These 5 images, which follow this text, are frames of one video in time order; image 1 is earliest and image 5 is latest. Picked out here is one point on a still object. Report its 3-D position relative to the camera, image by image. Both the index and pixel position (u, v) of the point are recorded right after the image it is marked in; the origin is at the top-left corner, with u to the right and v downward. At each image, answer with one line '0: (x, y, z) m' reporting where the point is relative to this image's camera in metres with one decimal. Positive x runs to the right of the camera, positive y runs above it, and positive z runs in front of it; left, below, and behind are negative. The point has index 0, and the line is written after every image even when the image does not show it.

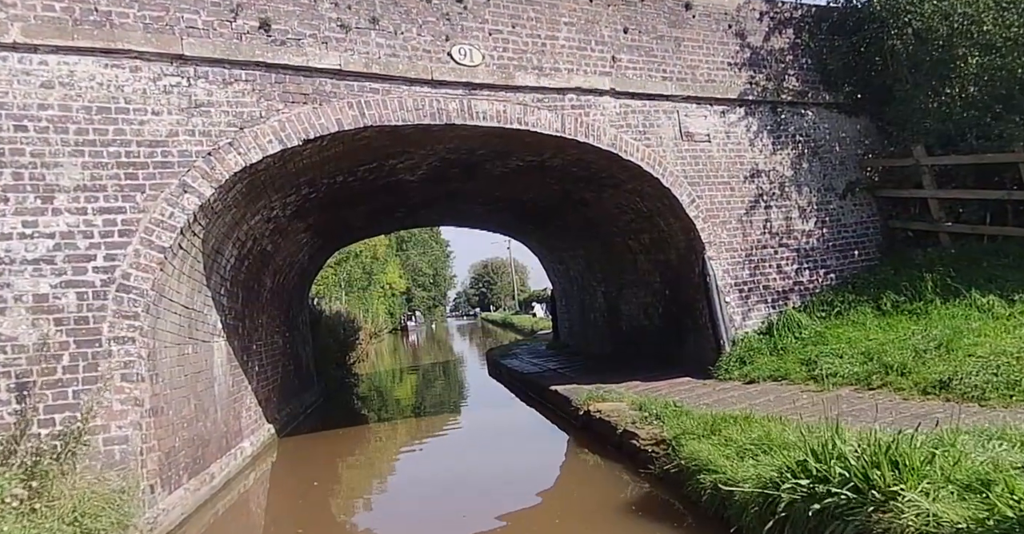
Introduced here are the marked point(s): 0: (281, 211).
0: (-2.8, +0.6, +7.7) m
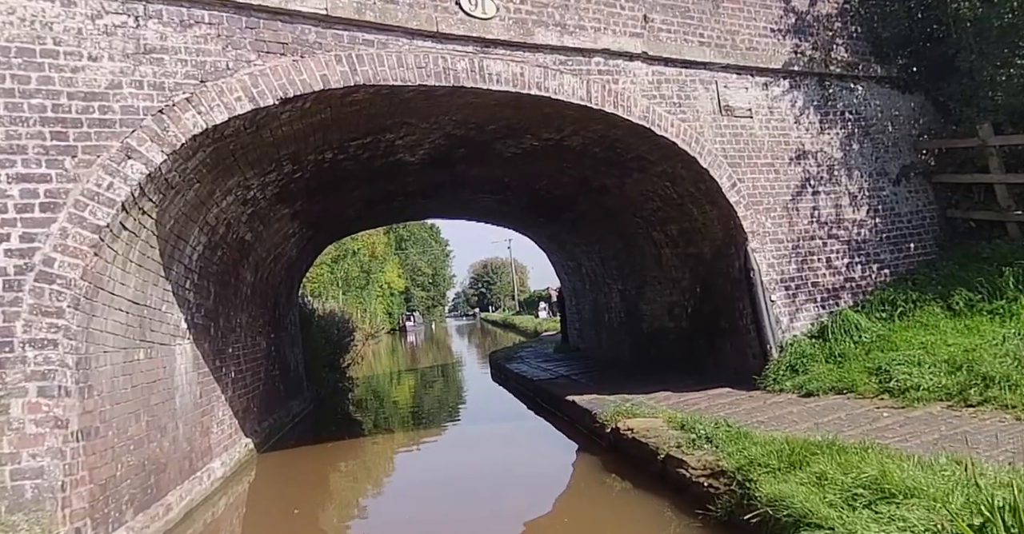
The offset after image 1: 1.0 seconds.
0: (-2.6, +0.8, +6.6) m
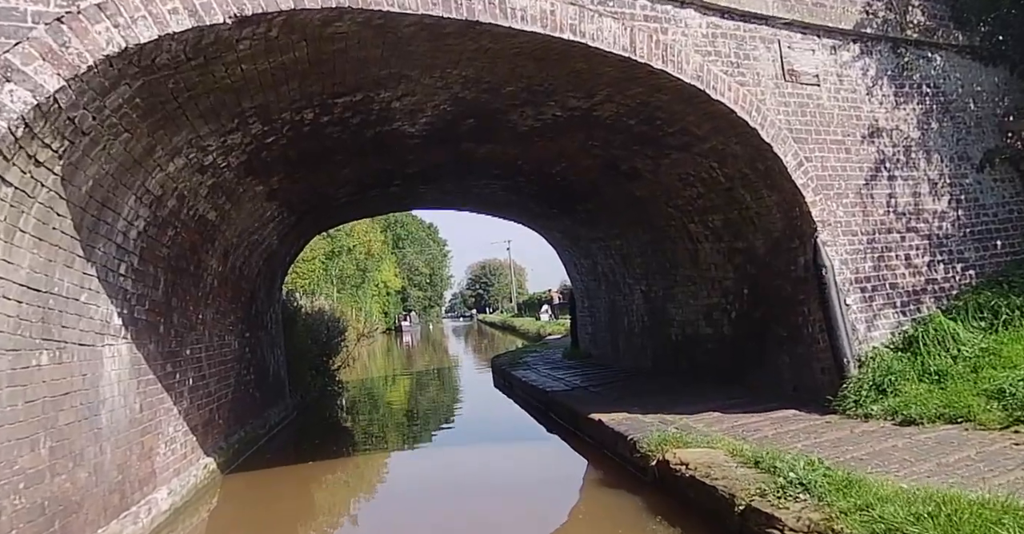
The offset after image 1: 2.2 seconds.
0: (-2.4, +0.9, +5.3) m
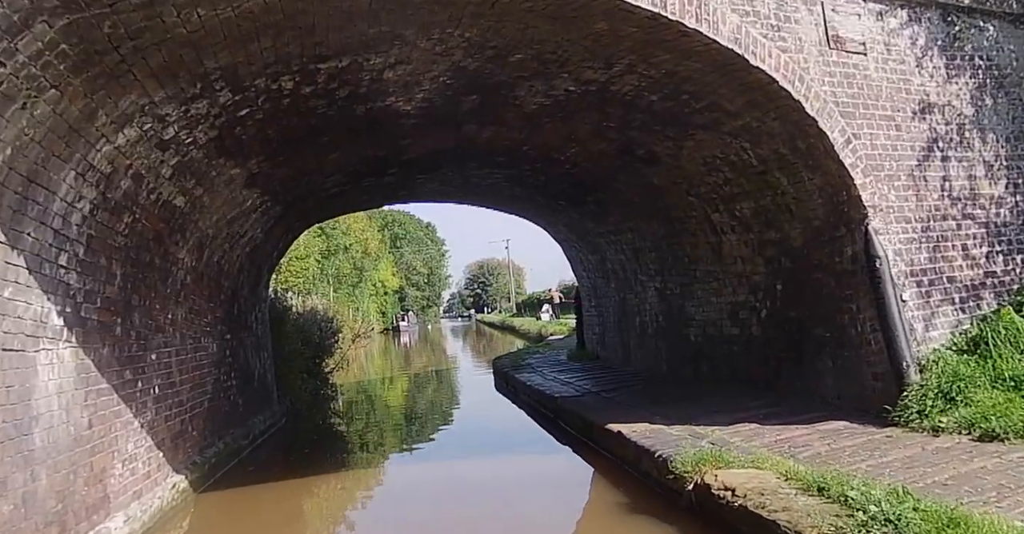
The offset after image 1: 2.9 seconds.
0: (-2.3, +0.9, +4.6) m
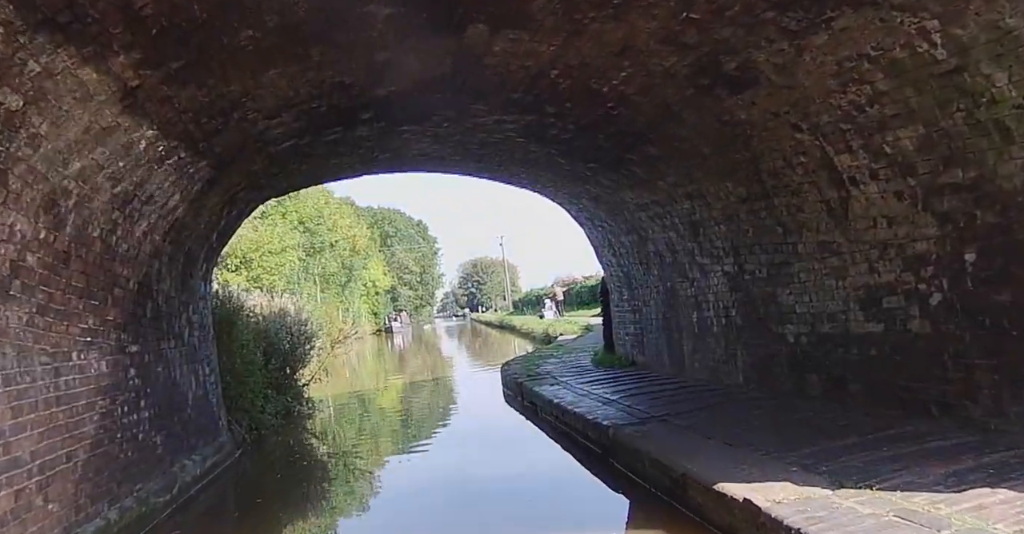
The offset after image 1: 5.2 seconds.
0: (-2.1, +1.1, +2.2) m
